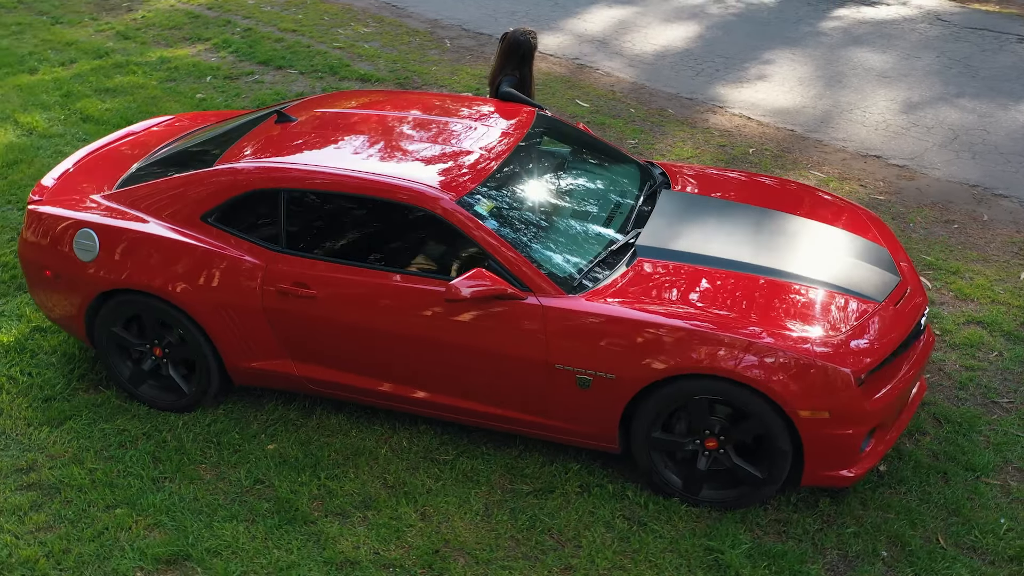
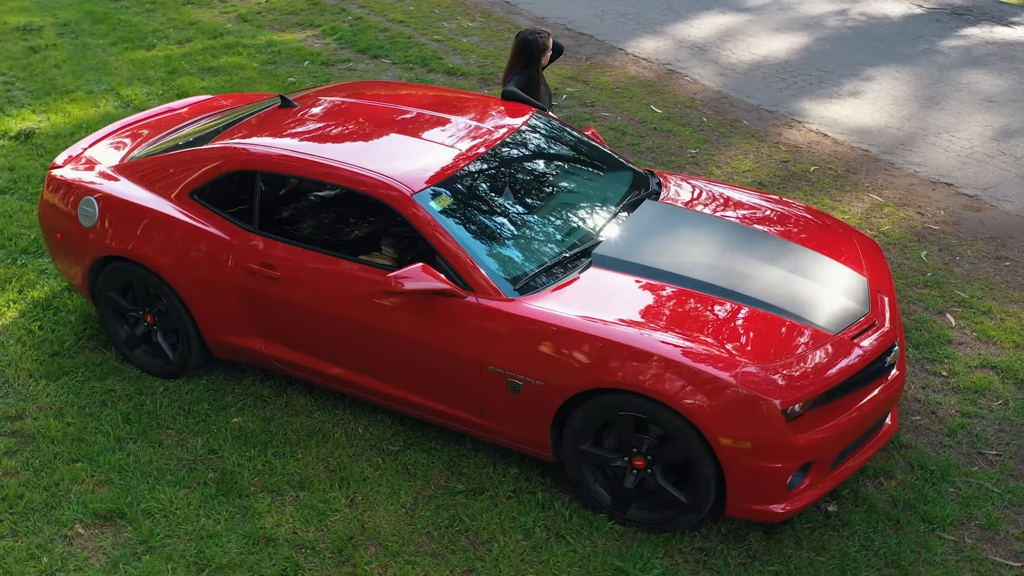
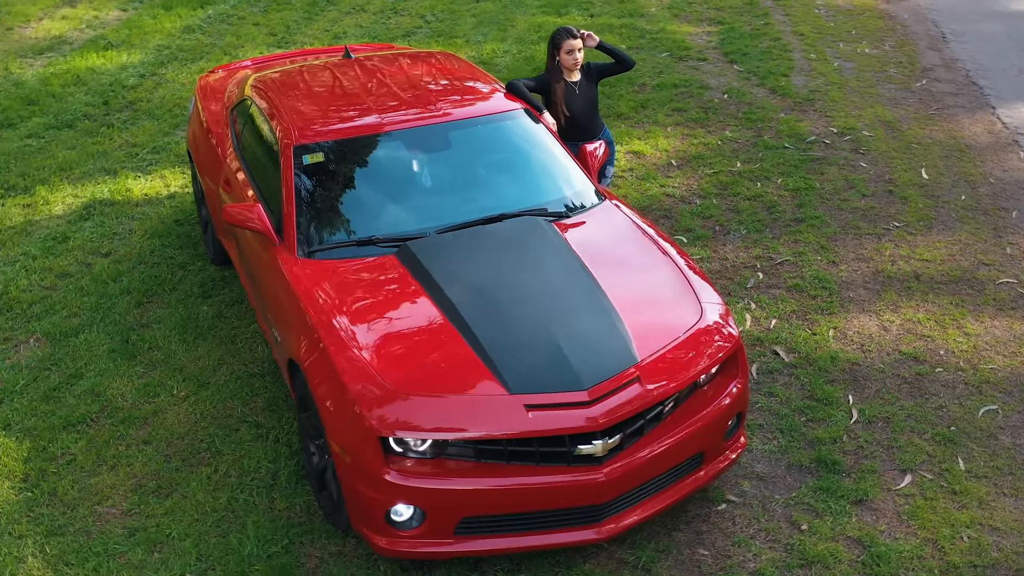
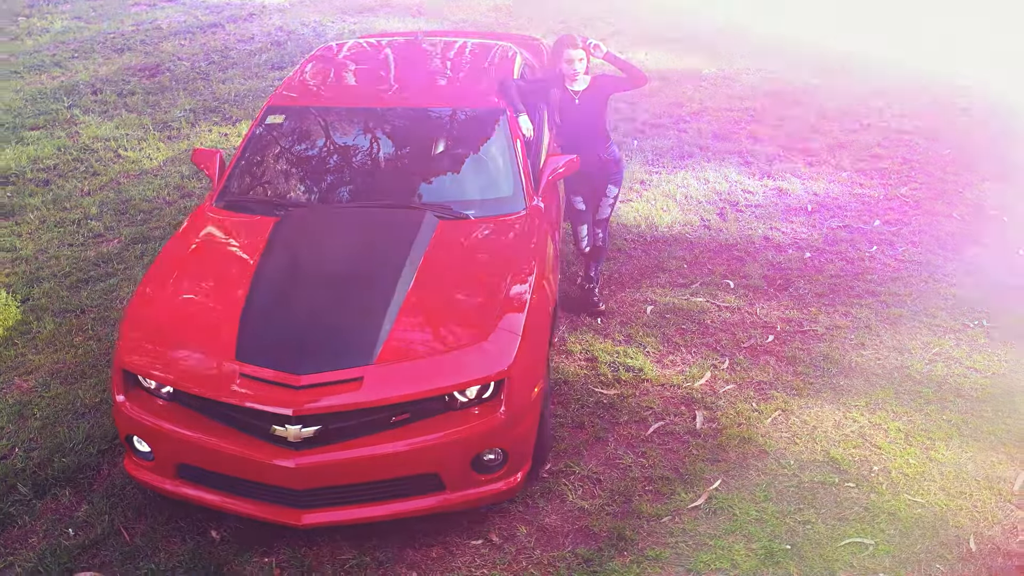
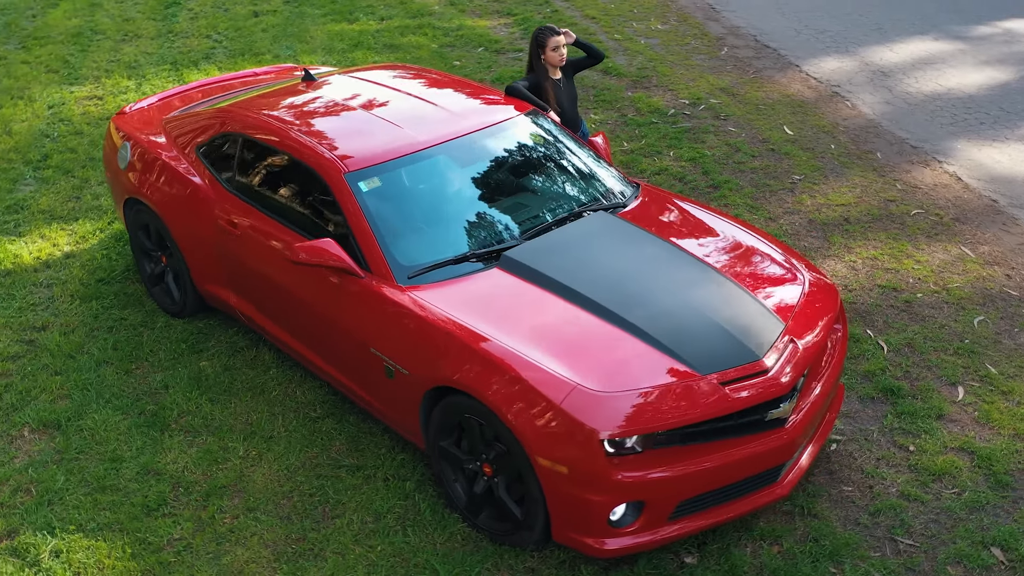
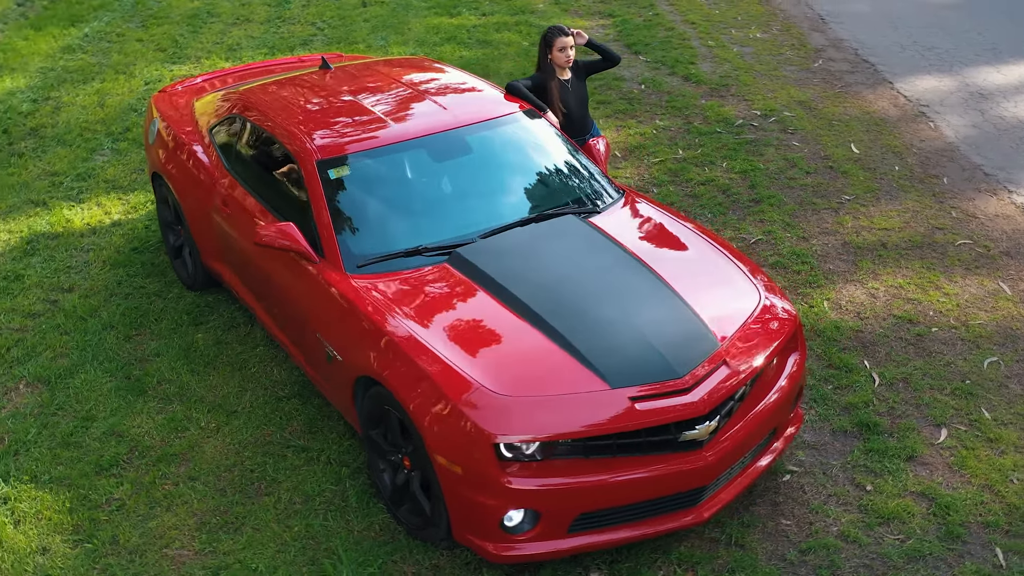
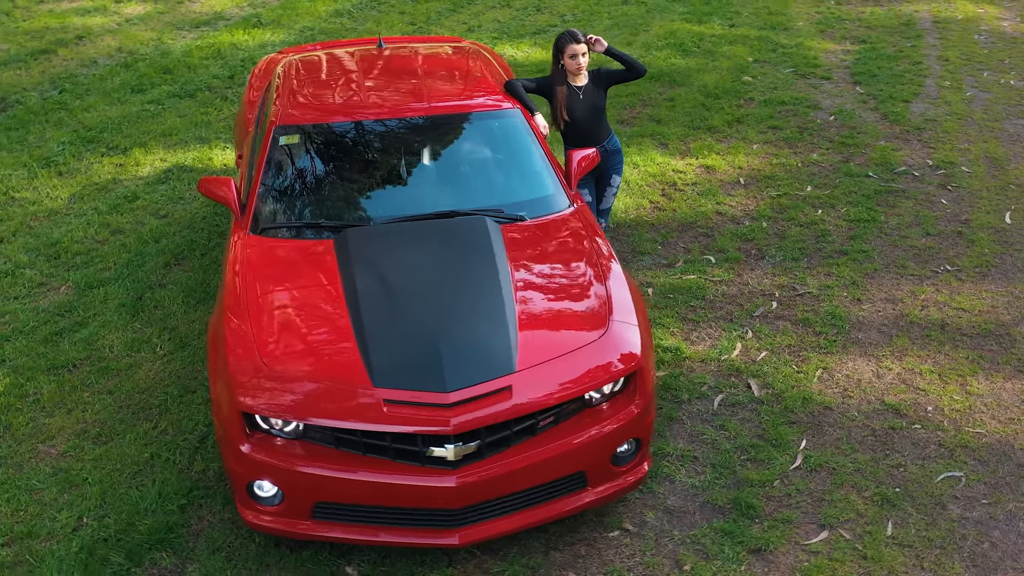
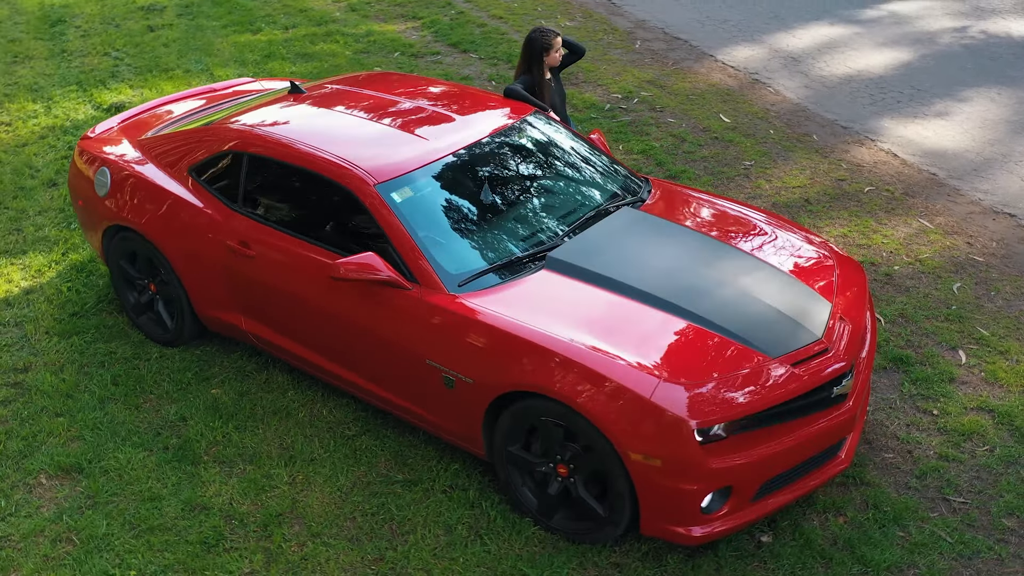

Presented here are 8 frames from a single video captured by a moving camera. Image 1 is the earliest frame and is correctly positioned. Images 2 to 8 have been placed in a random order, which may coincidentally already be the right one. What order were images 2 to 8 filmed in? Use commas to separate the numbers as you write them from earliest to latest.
2, 8, 5, 6, 3, 7, 4
